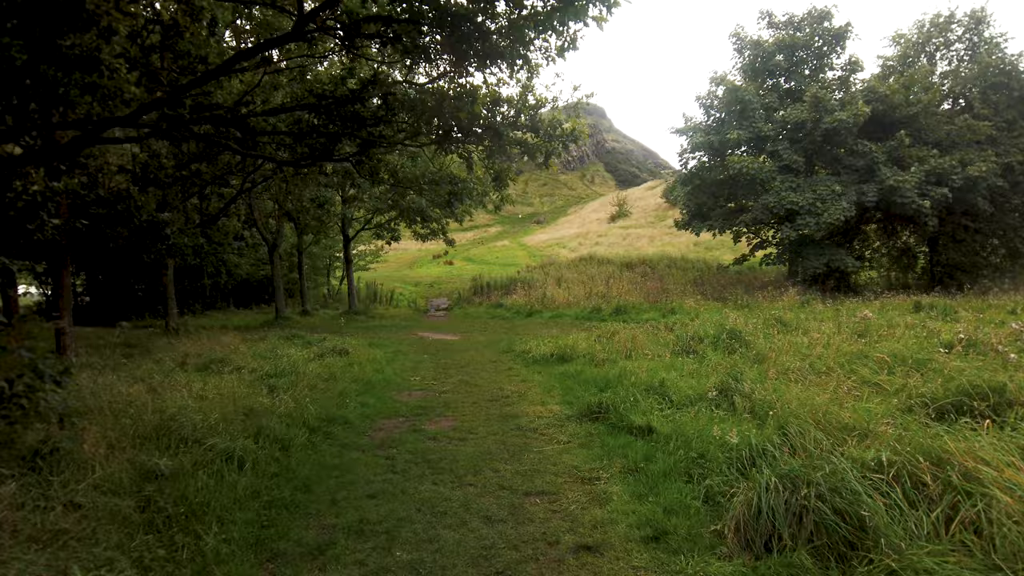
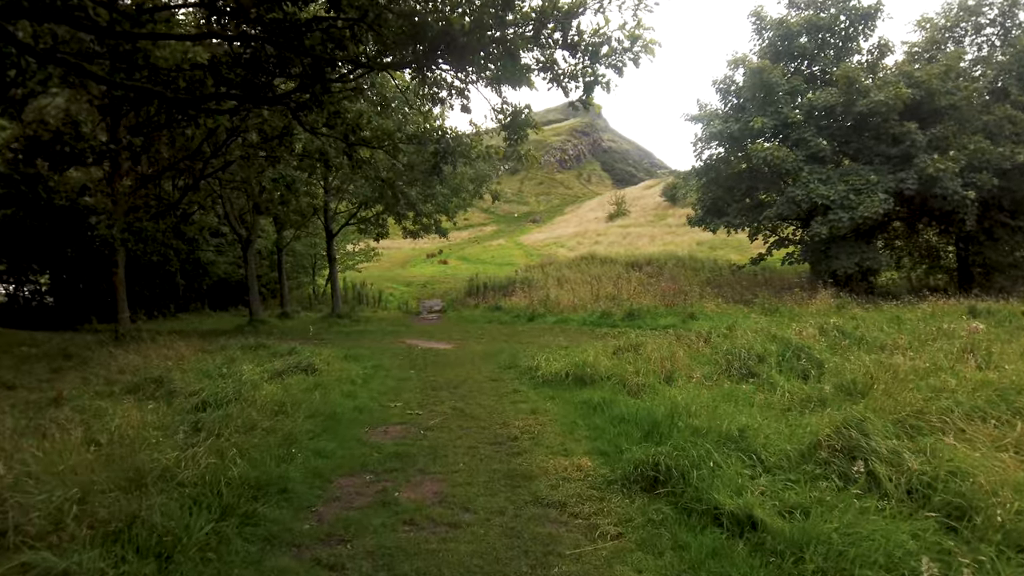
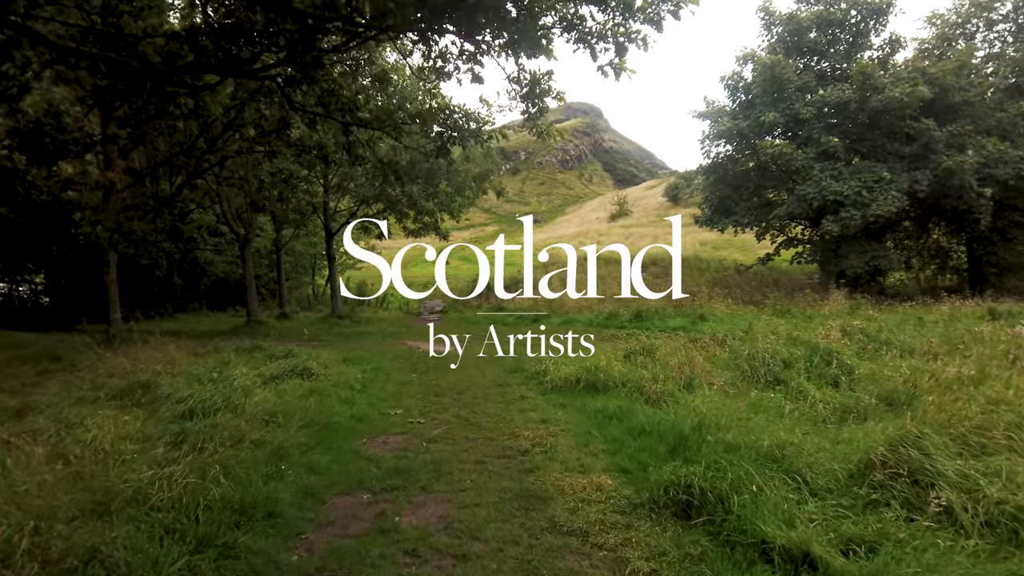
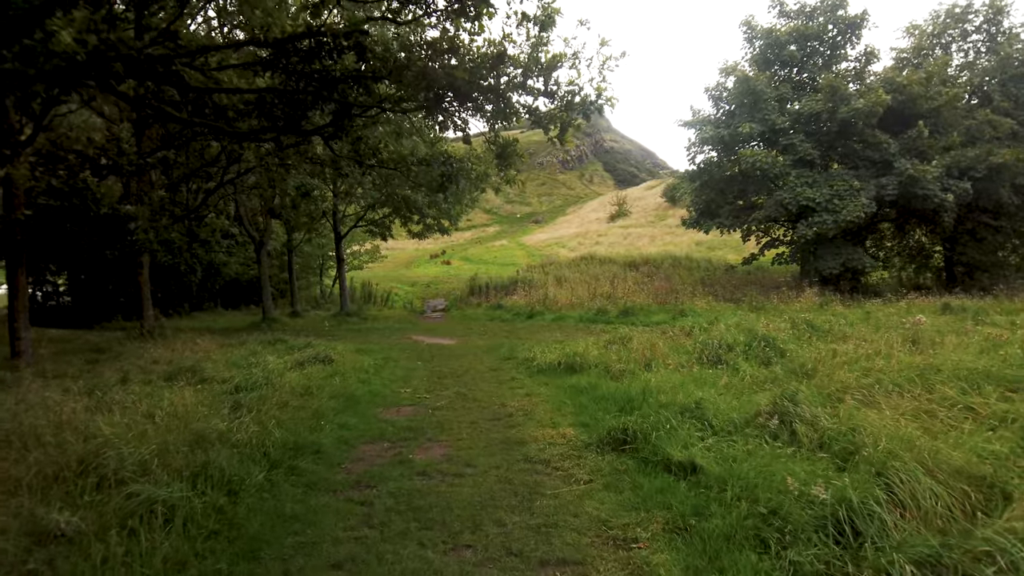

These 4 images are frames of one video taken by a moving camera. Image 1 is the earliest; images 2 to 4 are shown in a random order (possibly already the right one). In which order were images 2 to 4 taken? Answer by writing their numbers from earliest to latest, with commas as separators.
4, 2, 3
